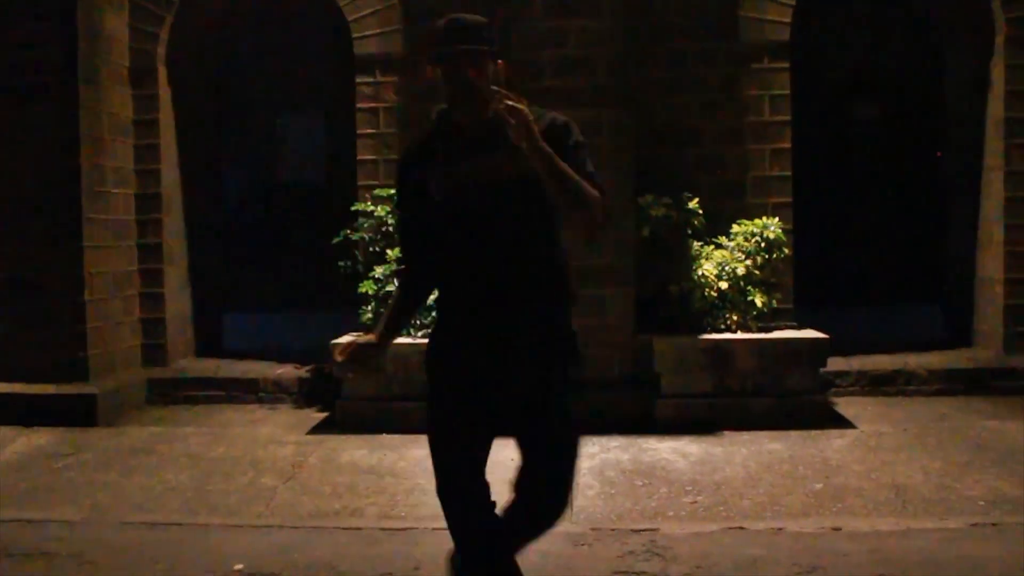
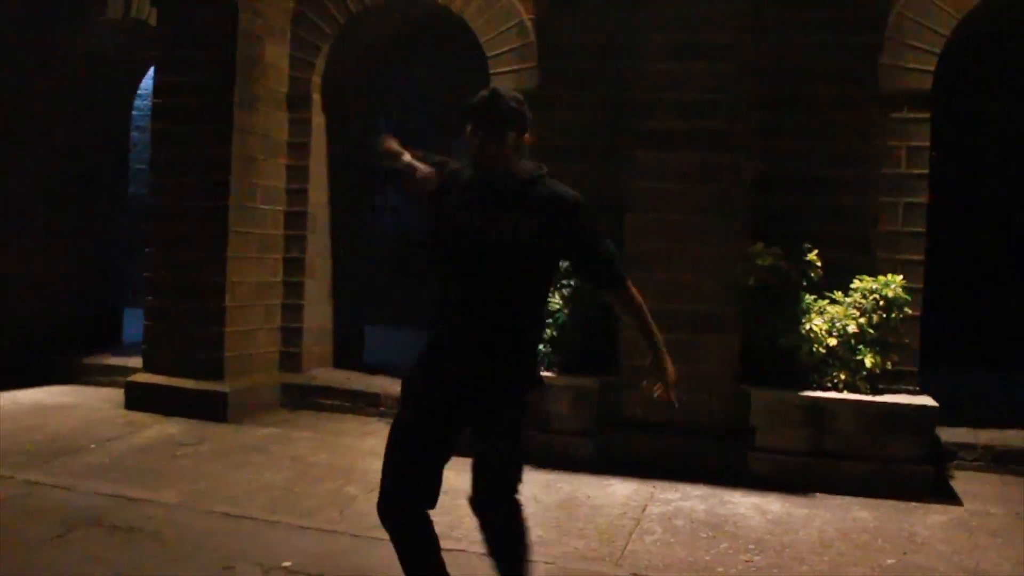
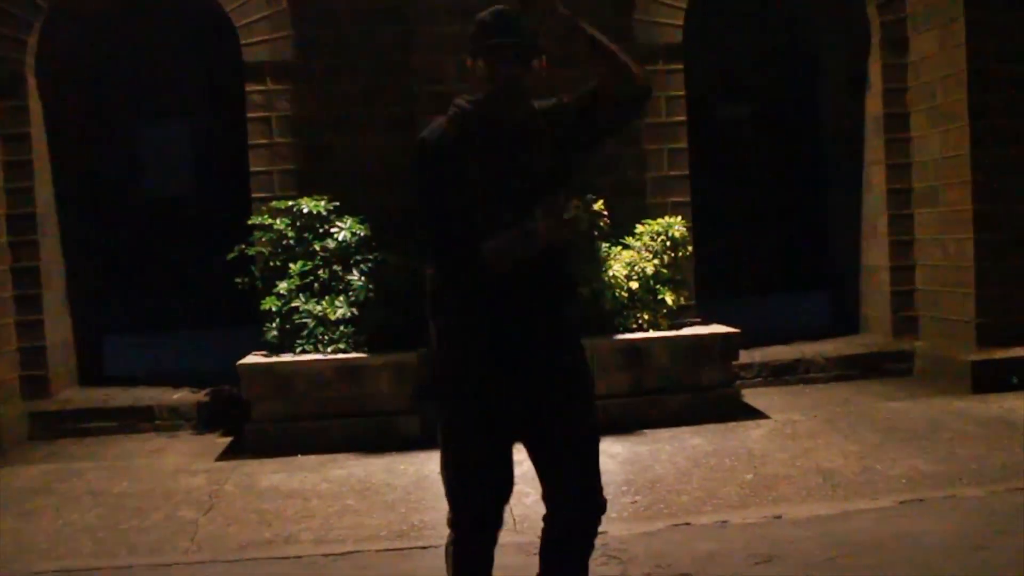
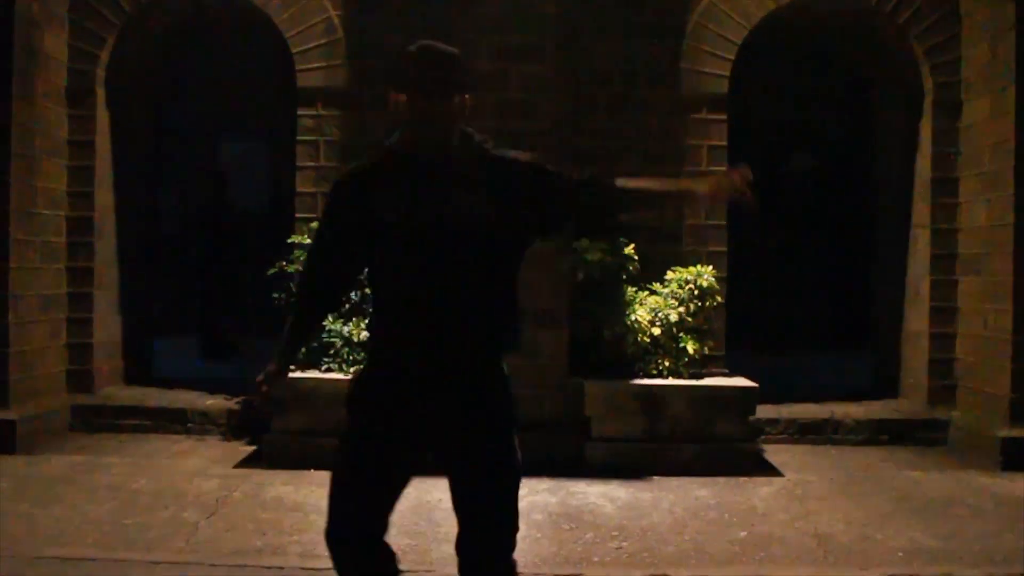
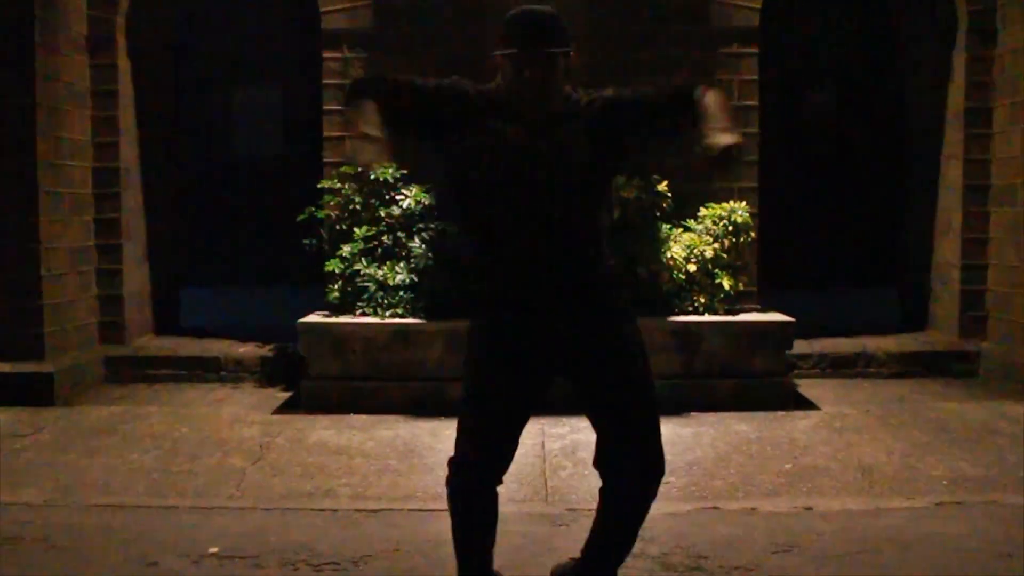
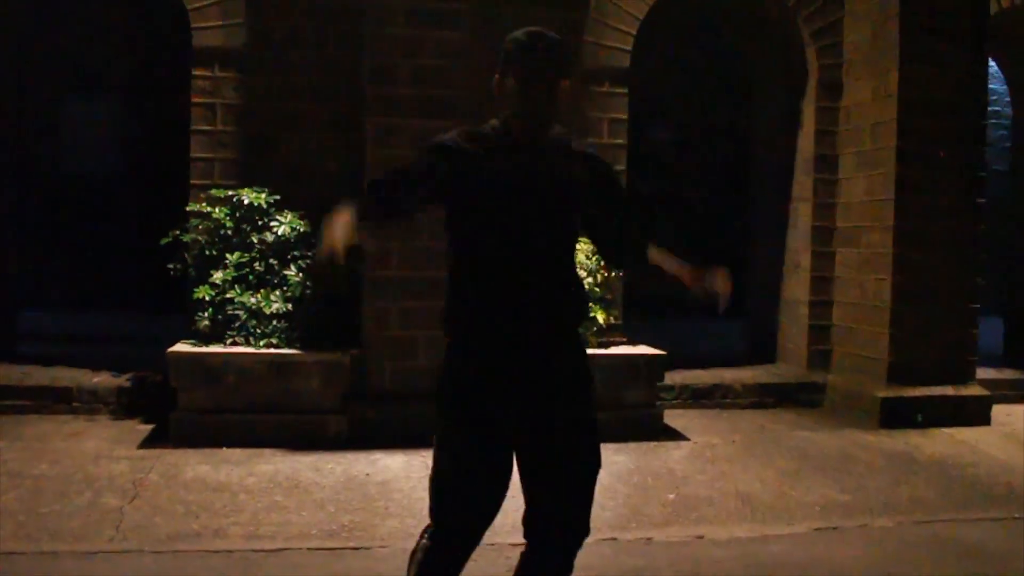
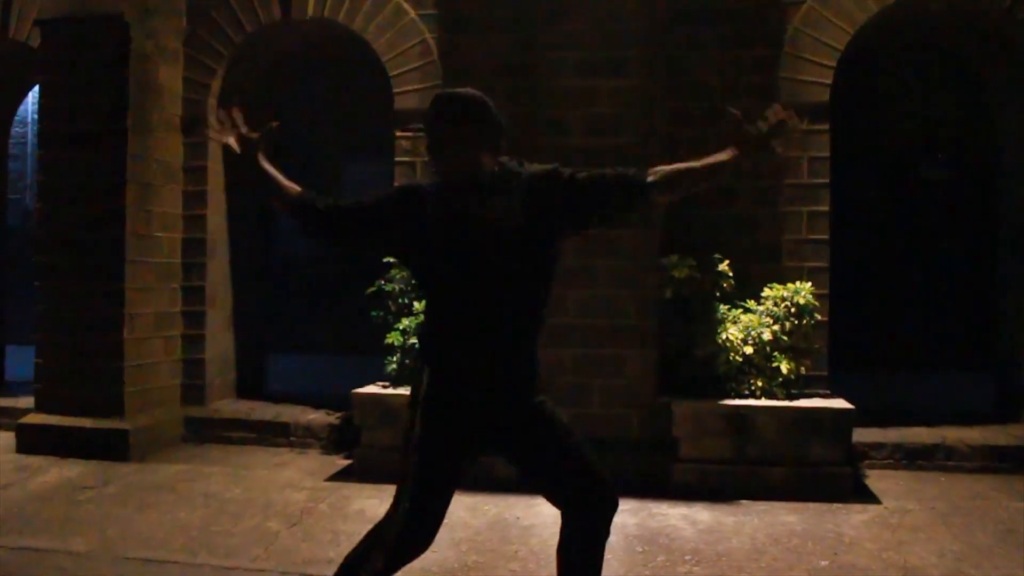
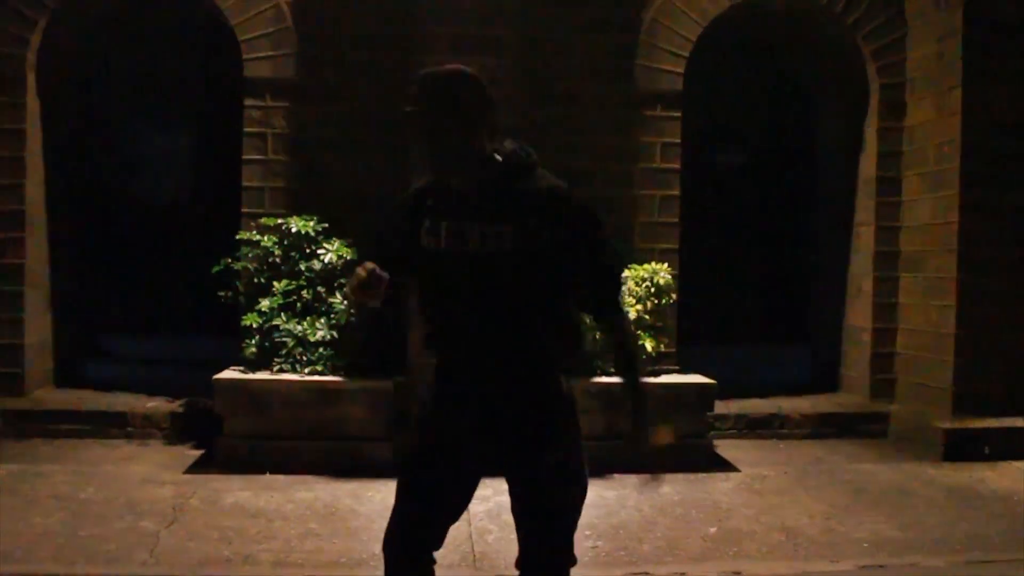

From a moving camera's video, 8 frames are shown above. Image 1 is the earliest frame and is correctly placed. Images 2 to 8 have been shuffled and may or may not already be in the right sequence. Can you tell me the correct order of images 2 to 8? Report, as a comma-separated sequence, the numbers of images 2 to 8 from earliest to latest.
5, 3, 6, 8, 4, 7, 2
